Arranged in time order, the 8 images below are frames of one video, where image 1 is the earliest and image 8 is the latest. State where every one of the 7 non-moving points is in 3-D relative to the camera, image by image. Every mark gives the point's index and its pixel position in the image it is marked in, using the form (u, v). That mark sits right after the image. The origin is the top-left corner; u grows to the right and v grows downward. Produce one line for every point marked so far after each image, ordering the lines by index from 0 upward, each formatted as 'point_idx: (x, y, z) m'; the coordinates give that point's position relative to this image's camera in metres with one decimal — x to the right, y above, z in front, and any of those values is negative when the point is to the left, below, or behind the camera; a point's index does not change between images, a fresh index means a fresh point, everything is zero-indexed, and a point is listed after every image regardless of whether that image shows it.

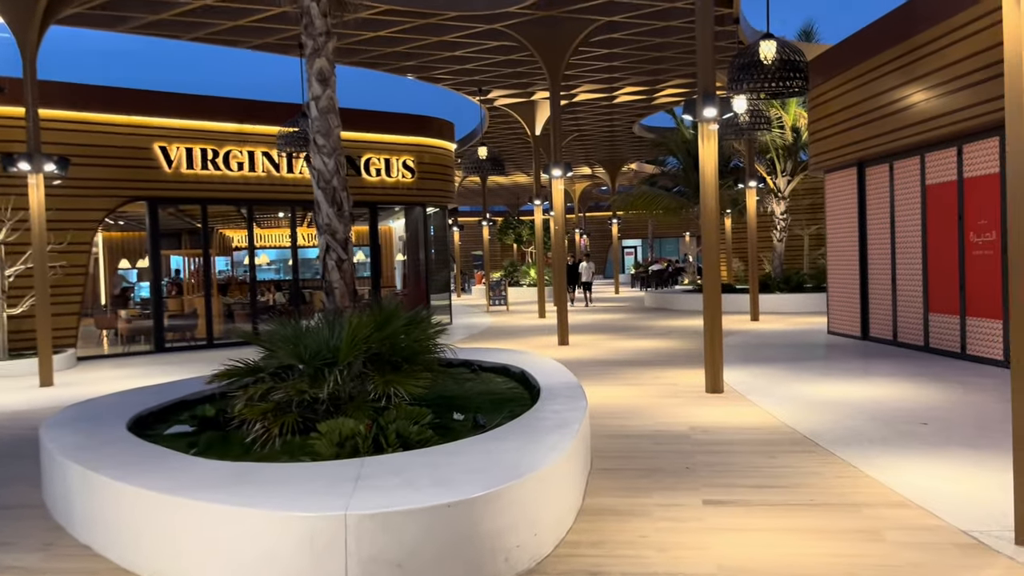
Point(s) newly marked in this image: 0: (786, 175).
0: (+6.5, +2.6, +20.0) m
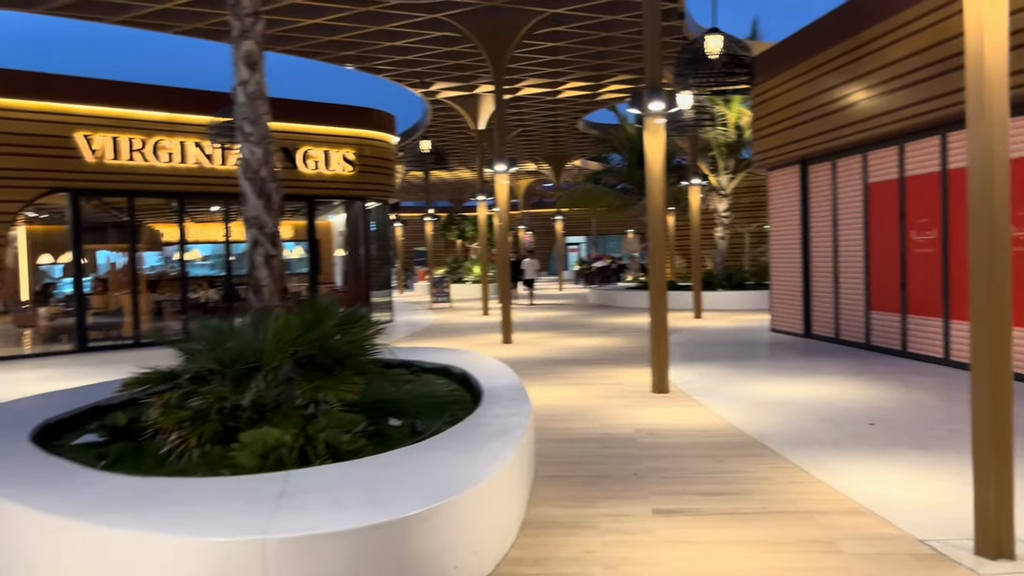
0: (+5.1, +2.7, +20.1) m
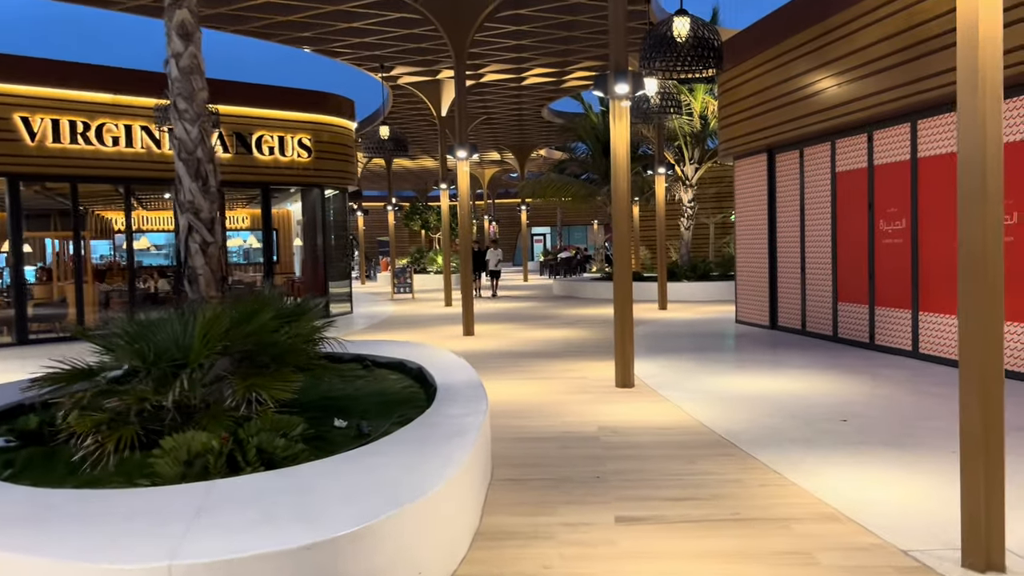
0: (+4.3, +2.9, +19.9) m
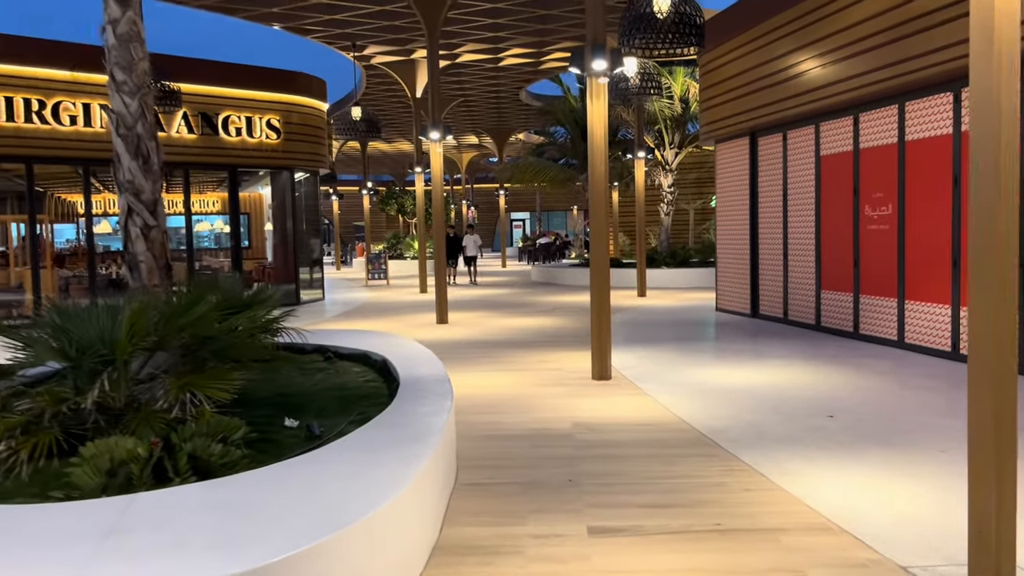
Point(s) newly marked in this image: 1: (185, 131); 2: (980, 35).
0: (+3.7, +3.2, +19.6) m
1: (-5.6, +2.7, +14.4) m
2: (+1.6, +0.9, +2.9) m
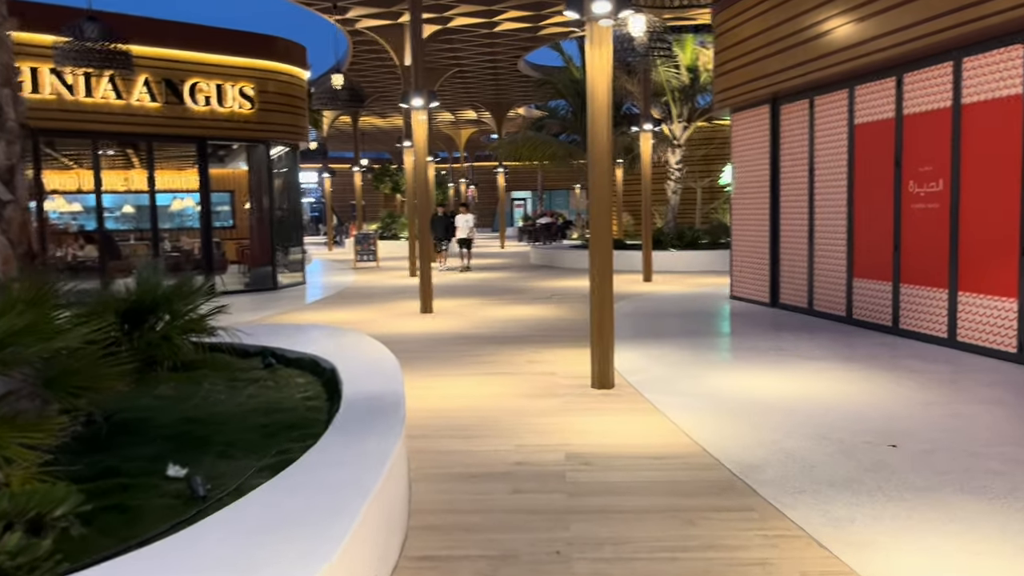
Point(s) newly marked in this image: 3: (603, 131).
0: (+3.7, +3.6, +18.3) m
1: (-5.7, +2.9, +13.1) m
2: (+1.5, +0.8, +1.6) m
3: (+0.7, +1.2, +6.1) m
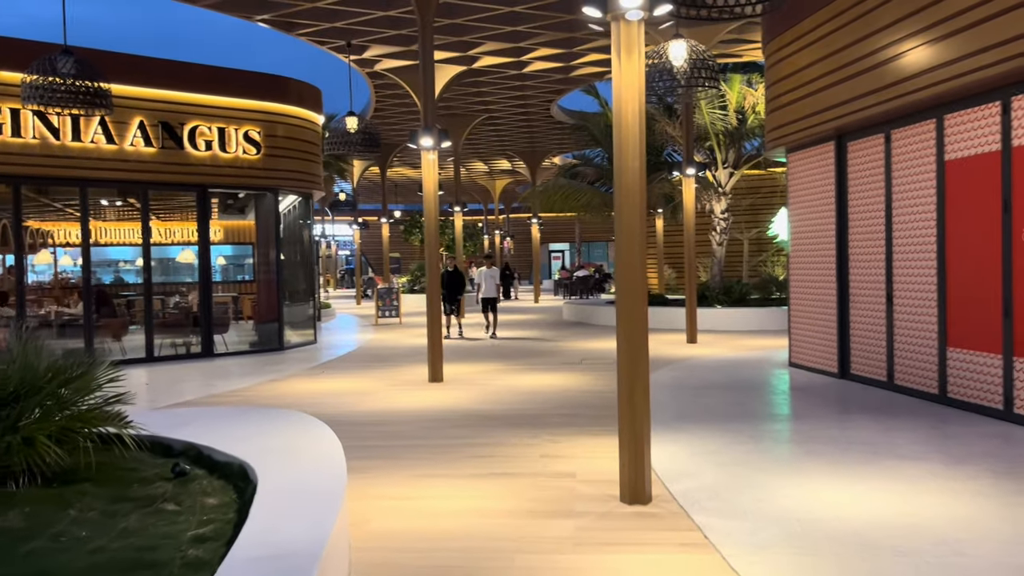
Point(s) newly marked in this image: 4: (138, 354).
0: (+4.3, +2.4, +16.8) m
1: (-5.3, +2.1, +12.1) m
2: (+1.3, +0.7, +0.1) m
3: (+0.7, +0.7, +4.7) m
4: (-5.6, -1.0, +12.6) m
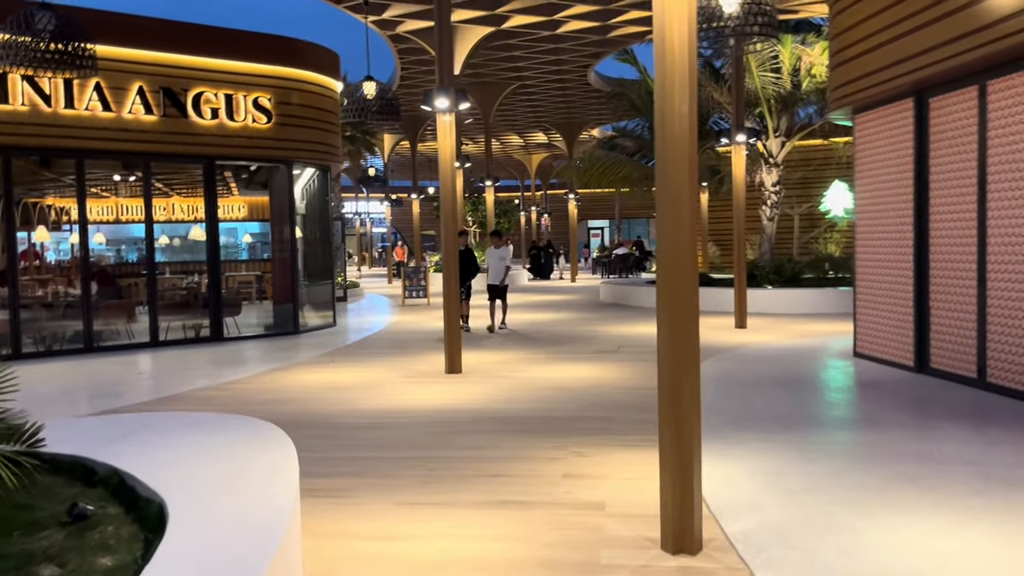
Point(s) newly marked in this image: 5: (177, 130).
0: (+4.9, +2.8, +15.4) m
1: (-4.9, +2.3, +11.2) m
2: (+1.1, +0.6, -1.0) m
3: (+0.7, +0.8, +3.6) m
4: (-5.1, -0.7, +11.8) m
5: (-4.6, +2.2, +11.5) m
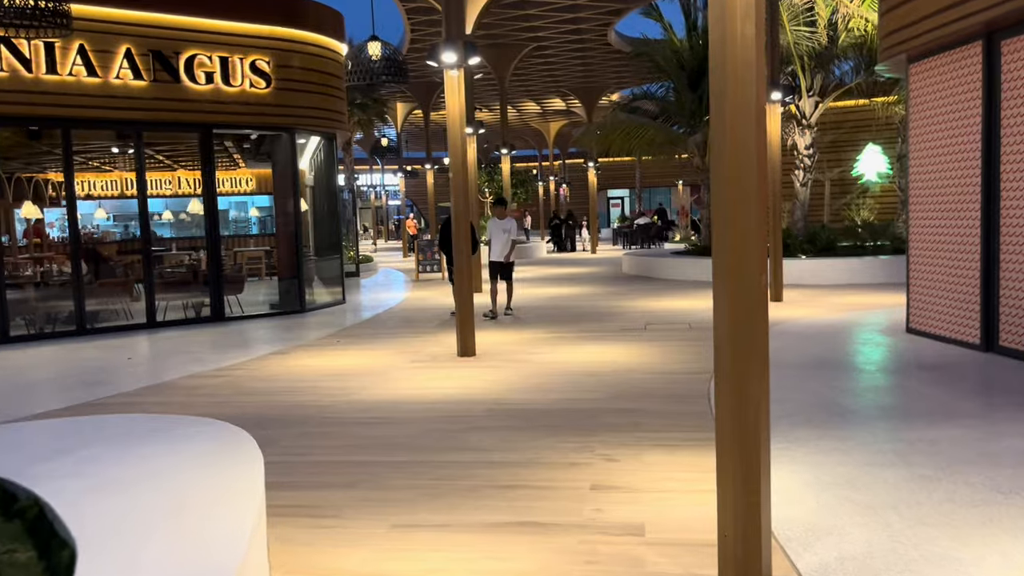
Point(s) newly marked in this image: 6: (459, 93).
0: (+5.2, +3.3, +14.5) m
1: (-4.7, +2.6, +10.5) m
2: (+1.0, +0.5, -1.8) m
3: (+0.8, +0.9, +2.8) m
4: (-4.9, -0.4, +11.2) m
5: (-4.4, +2.4, +10.8) m
6: (-0.5, +1.8, +7.8) m
